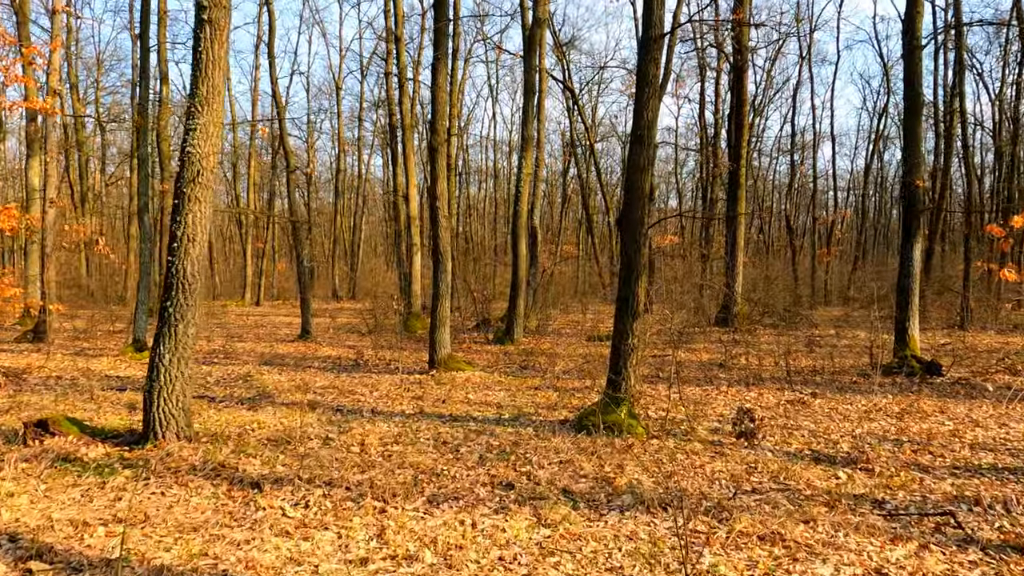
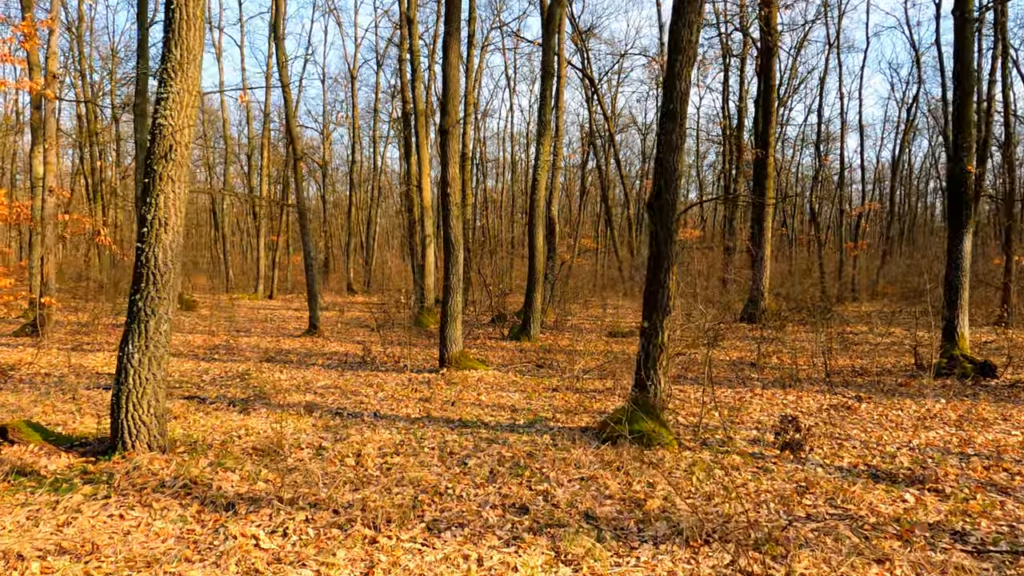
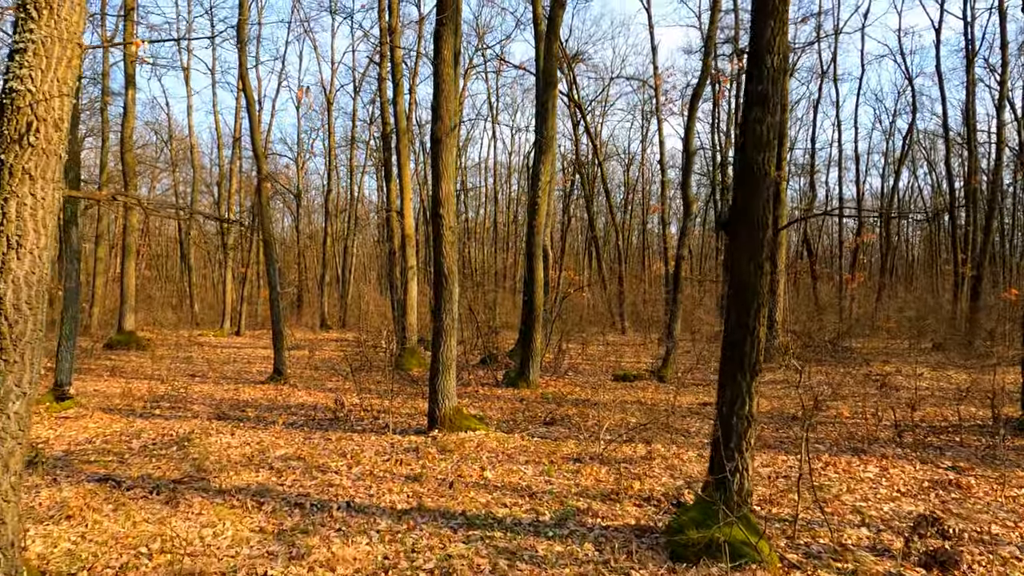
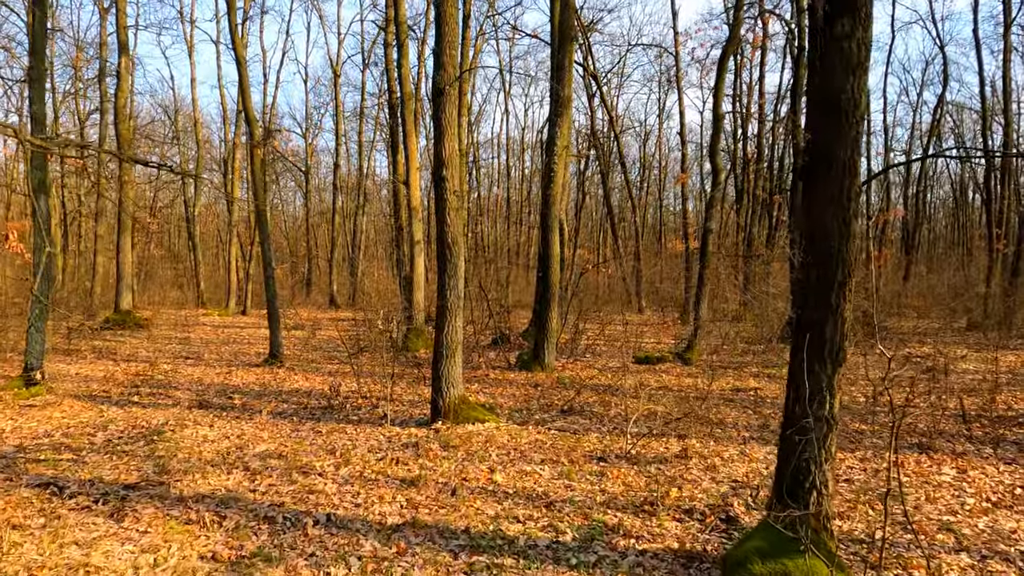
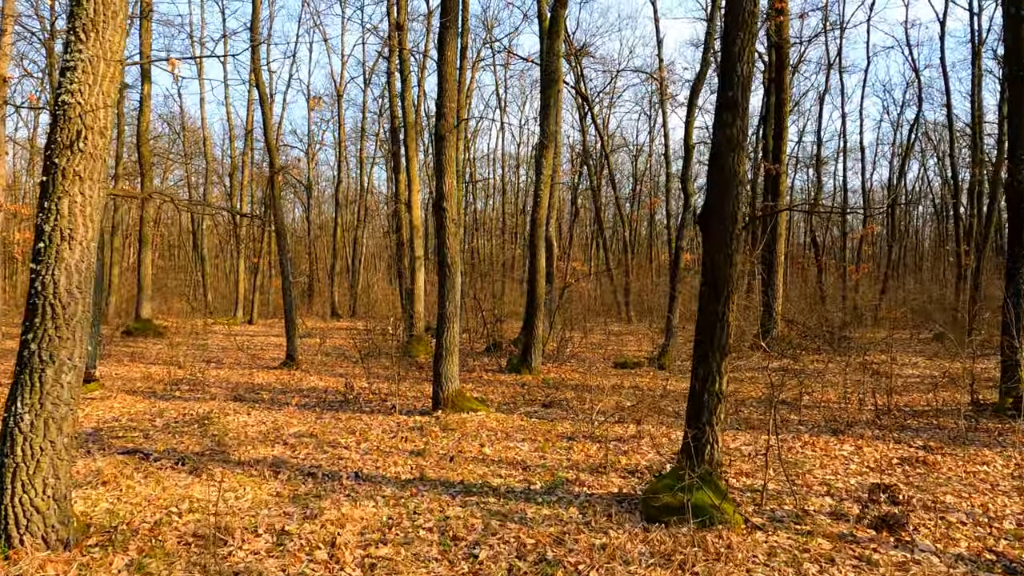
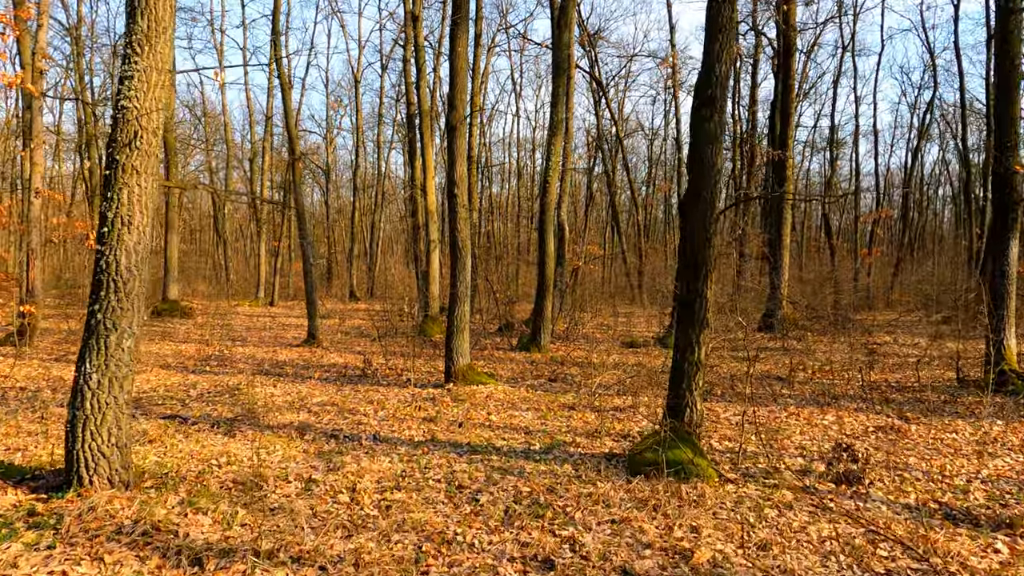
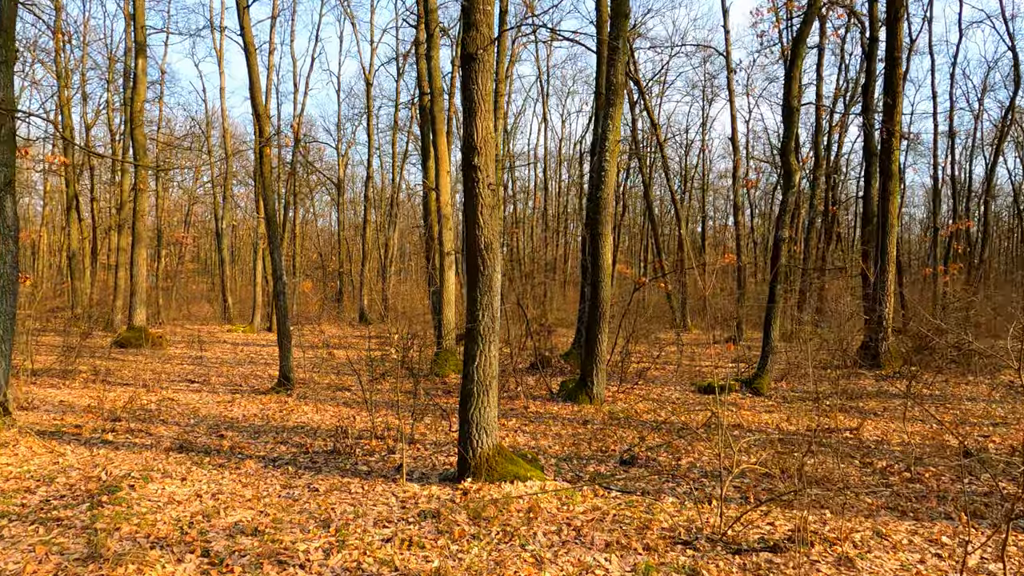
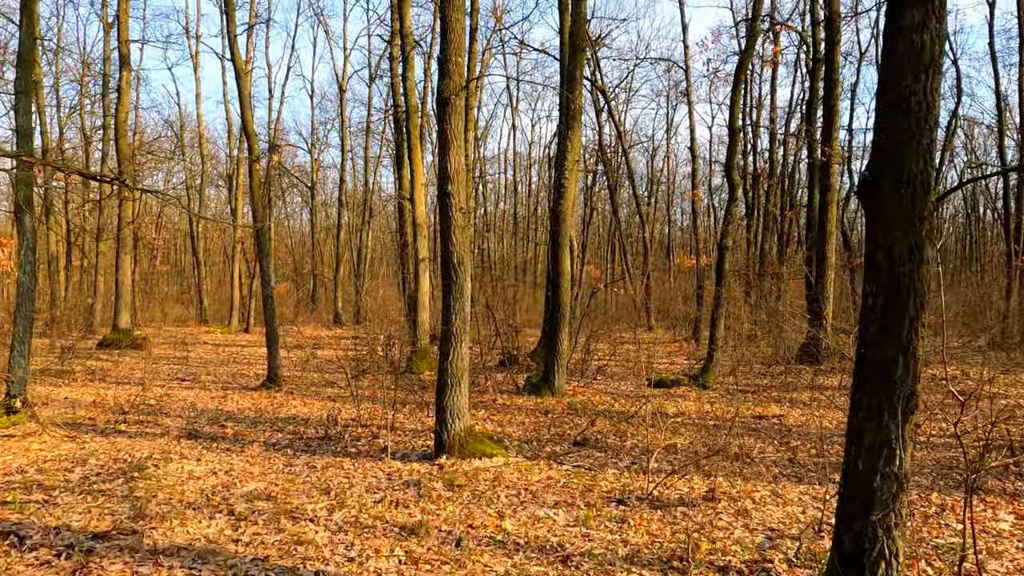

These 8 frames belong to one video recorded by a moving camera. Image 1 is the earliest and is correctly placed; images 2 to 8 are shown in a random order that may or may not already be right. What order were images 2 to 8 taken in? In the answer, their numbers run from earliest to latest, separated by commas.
2, 6, 5, 3, 4, 8, 7
